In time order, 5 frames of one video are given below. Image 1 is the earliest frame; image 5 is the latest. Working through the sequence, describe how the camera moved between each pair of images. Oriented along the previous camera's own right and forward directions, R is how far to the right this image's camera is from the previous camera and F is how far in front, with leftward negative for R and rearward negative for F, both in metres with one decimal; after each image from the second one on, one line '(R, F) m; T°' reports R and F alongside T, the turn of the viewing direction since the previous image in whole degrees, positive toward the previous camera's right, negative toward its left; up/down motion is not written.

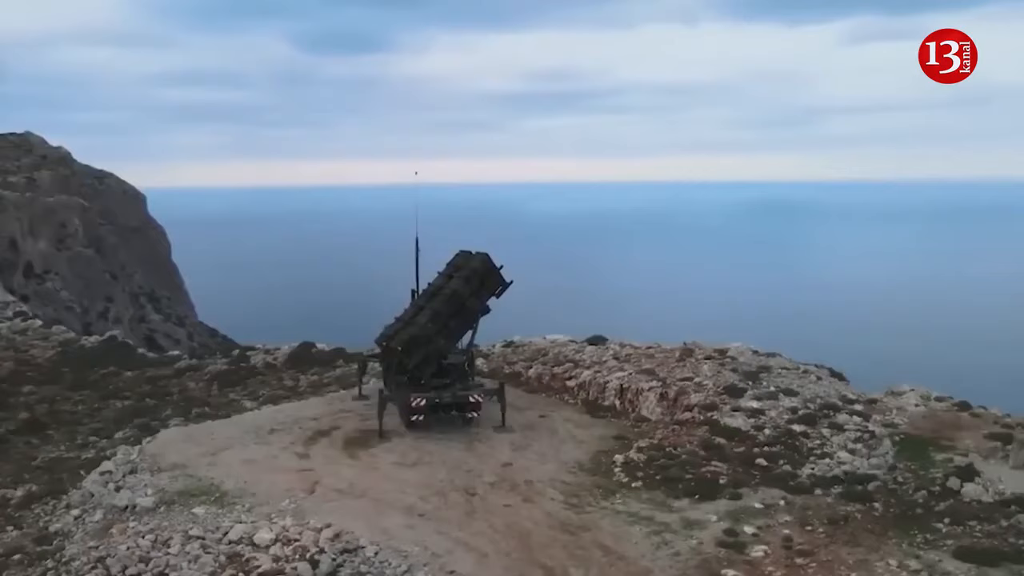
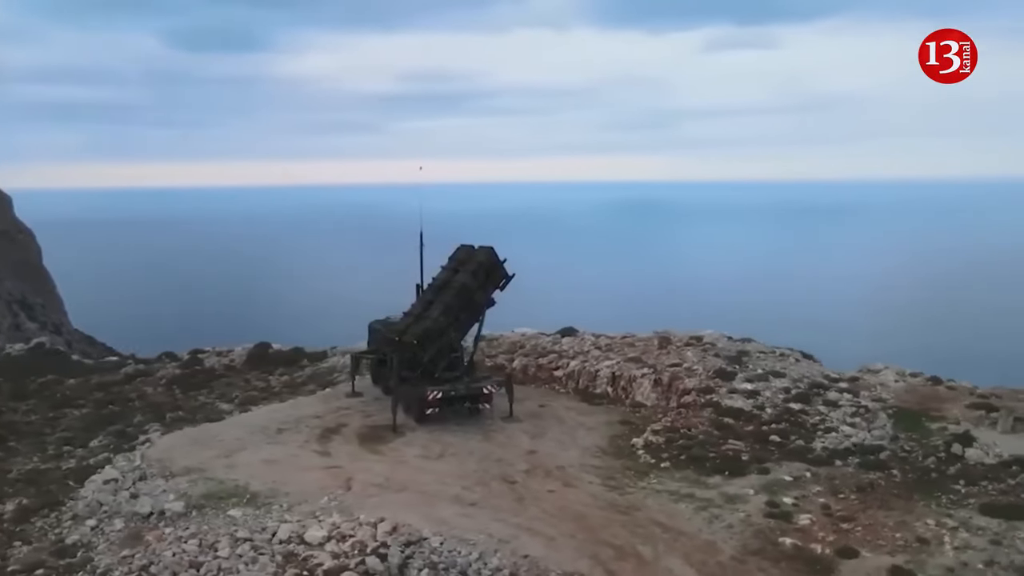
(-3.0, 0.0) m; +8°
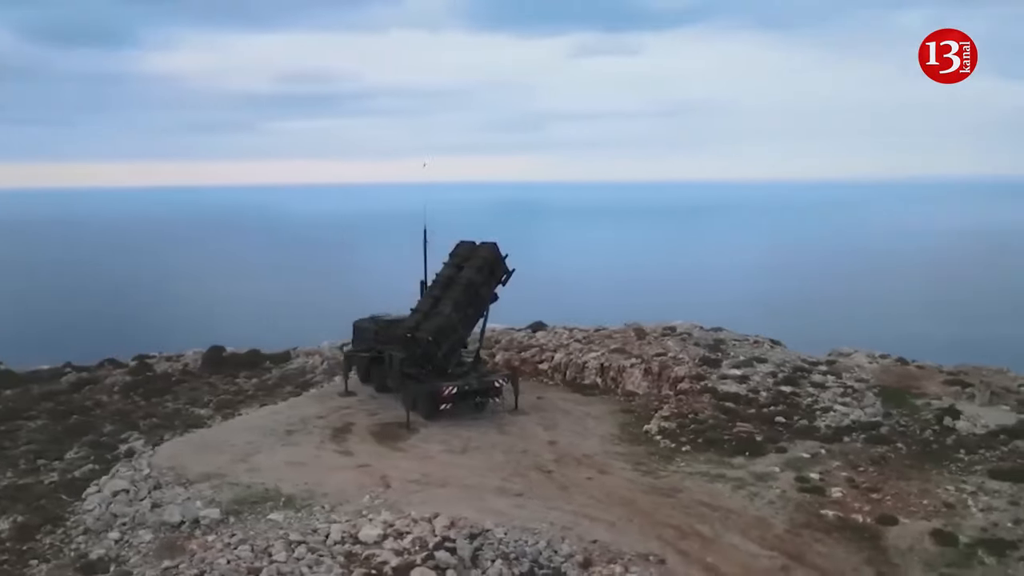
(-2.9, +0.1) m; +8°
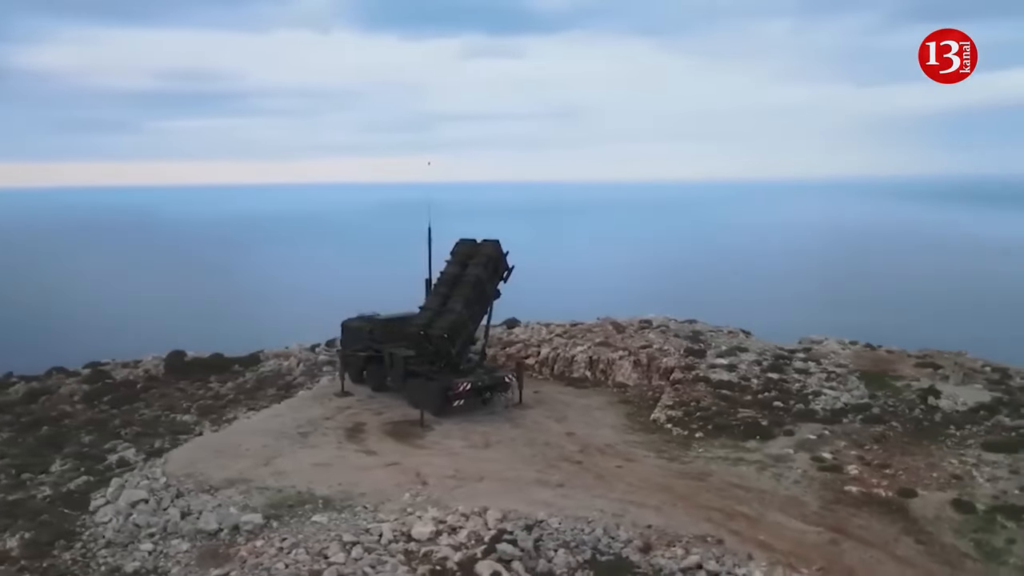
(-2.5, 0.0) m; +7°
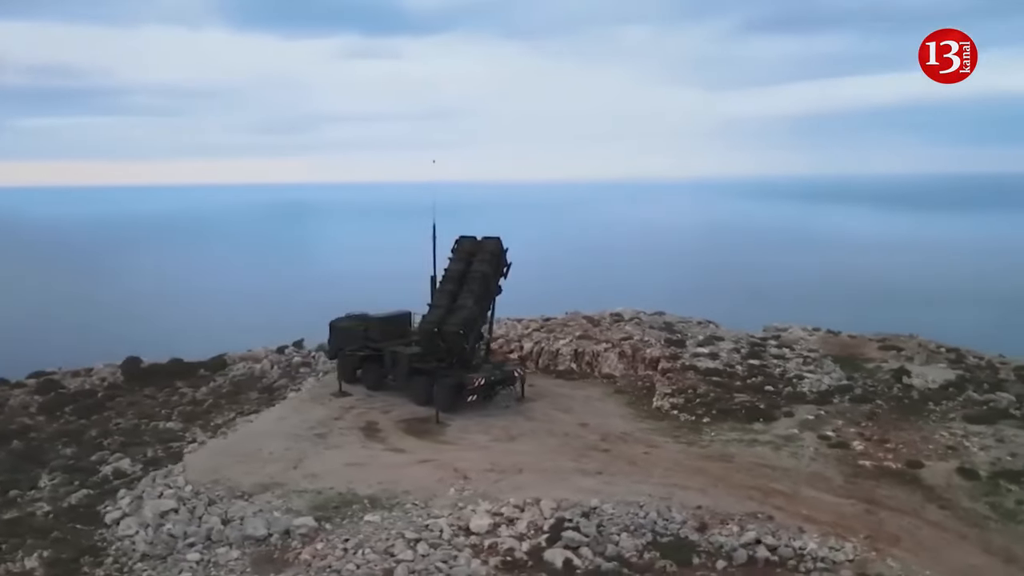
(-2.8, 0.0) m; +8°
